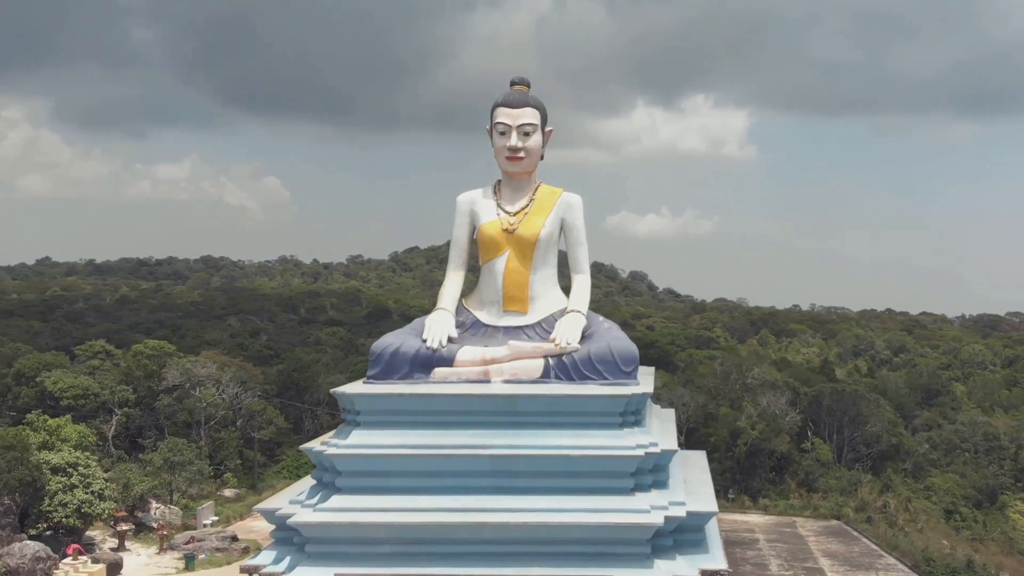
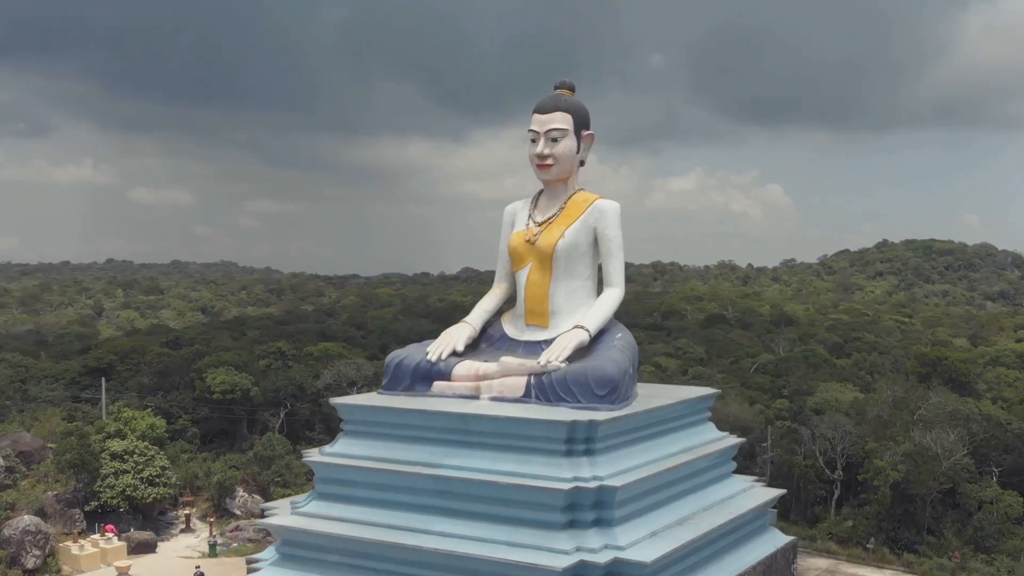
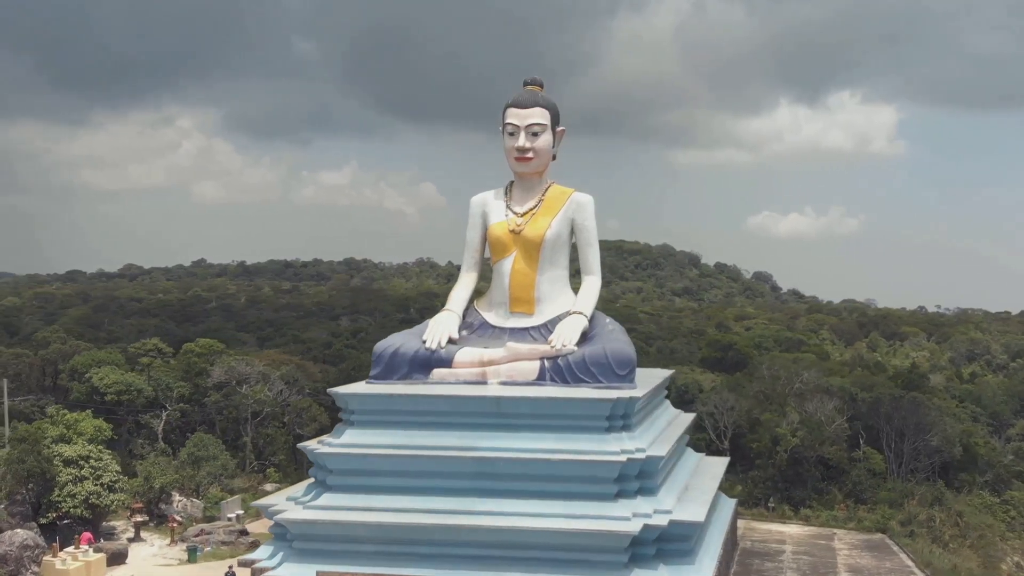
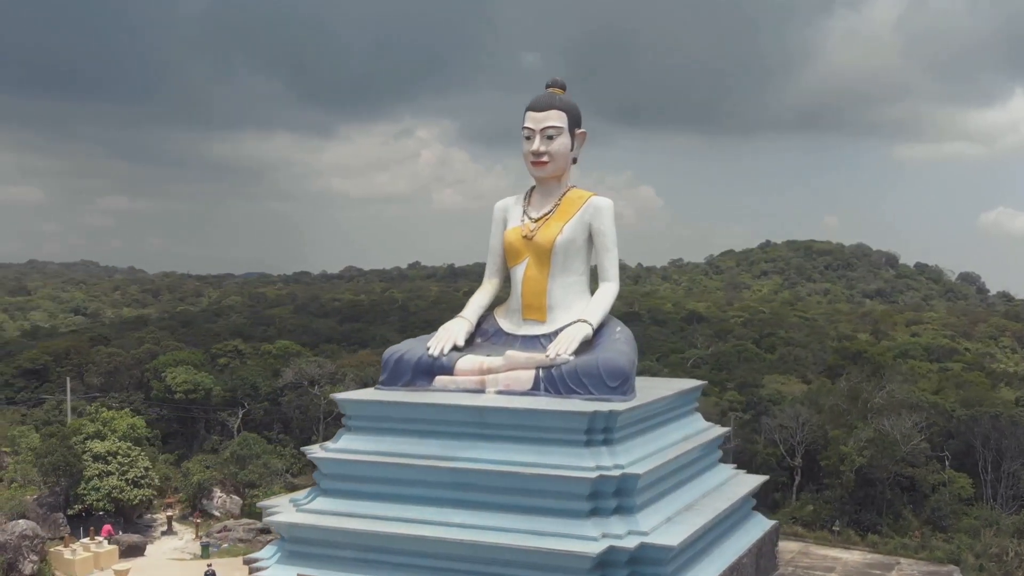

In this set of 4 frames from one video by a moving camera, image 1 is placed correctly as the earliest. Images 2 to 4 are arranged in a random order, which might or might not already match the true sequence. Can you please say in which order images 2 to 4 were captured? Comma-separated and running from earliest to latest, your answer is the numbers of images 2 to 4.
3, 4, 2
